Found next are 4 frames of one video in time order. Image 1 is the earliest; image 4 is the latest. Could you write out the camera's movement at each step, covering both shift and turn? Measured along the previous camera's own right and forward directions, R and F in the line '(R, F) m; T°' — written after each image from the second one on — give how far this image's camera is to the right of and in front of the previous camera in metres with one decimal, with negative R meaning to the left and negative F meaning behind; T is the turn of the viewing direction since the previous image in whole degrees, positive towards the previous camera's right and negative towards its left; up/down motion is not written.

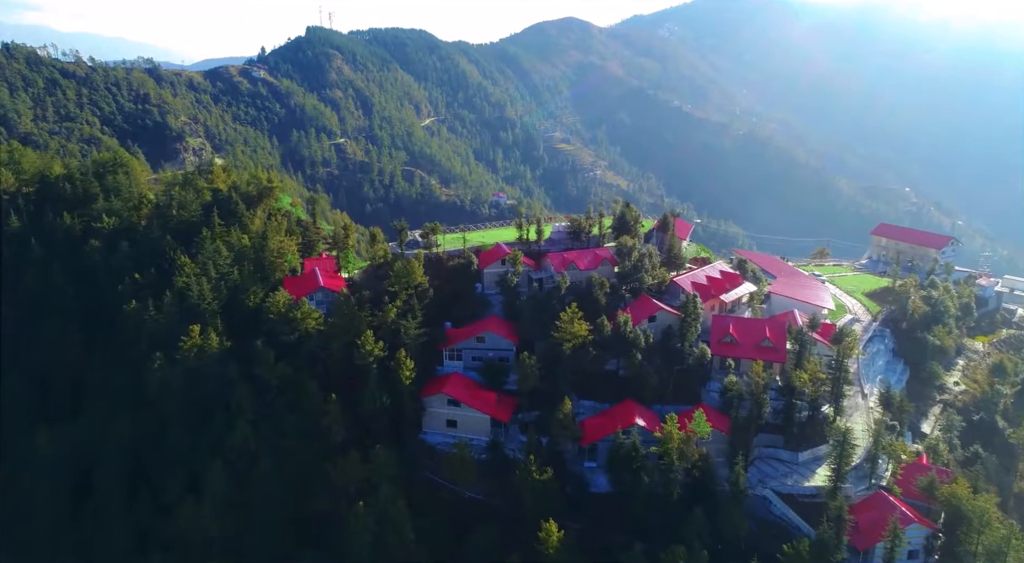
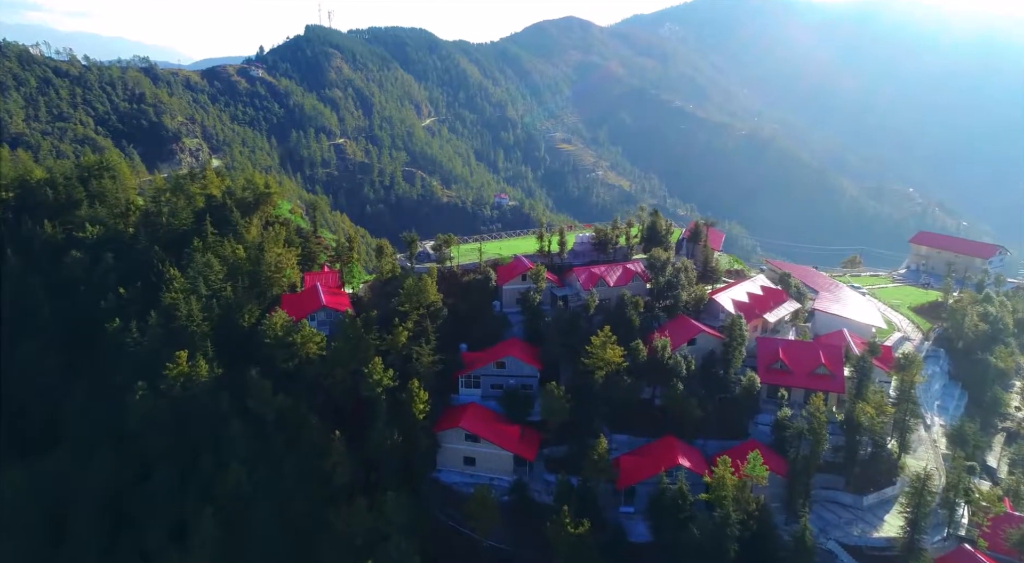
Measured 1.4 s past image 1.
(-1.5, +5.0) m; 0°
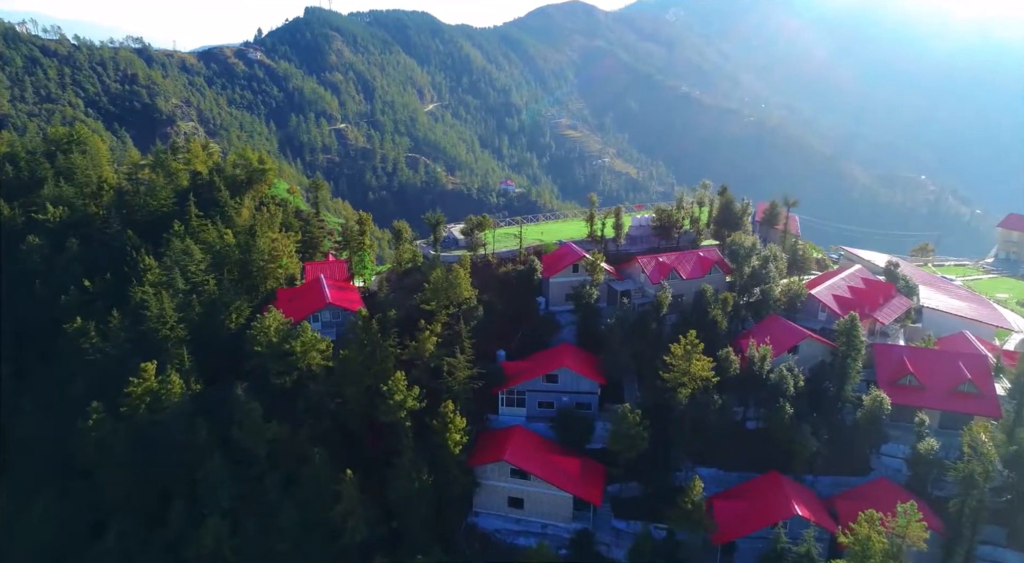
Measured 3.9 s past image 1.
(-2.6, +9.1) m; 0°
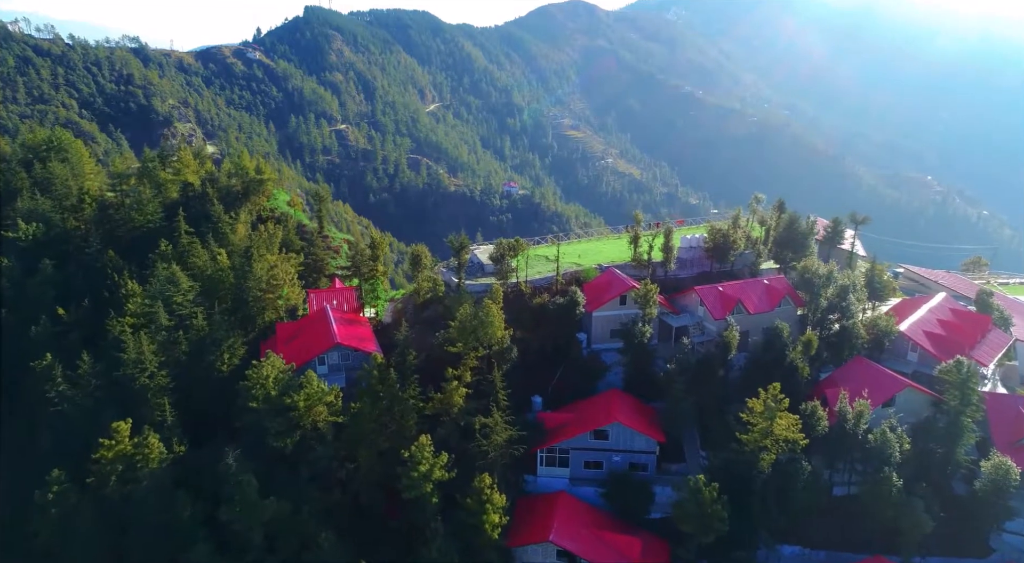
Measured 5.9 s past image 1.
(-1.8, +5.5) m; 0°
